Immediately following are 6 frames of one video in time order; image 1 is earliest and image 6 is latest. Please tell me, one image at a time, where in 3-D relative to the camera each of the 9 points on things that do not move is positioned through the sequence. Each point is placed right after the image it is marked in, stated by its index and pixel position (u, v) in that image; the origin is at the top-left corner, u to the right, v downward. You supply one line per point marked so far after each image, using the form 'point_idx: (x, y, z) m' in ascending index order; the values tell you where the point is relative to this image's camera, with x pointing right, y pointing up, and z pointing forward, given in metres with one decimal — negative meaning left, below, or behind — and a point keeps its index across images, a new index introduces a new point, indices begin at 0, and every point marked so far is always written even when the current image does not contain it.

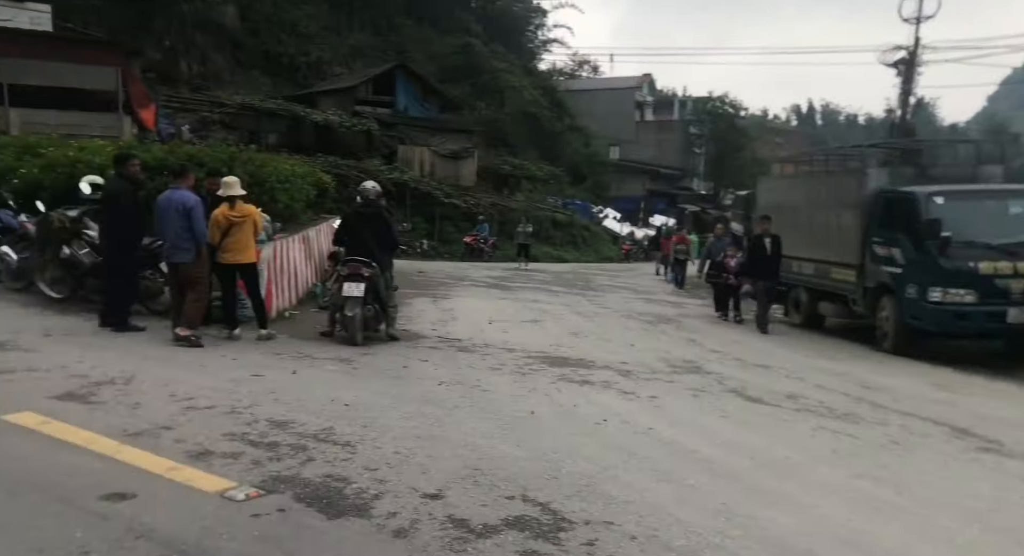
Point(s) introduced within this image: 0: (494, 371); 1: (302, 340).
0: (-0.2, -0.9, +7.7) m
1: (-2.3, -0.6, +8.9) m
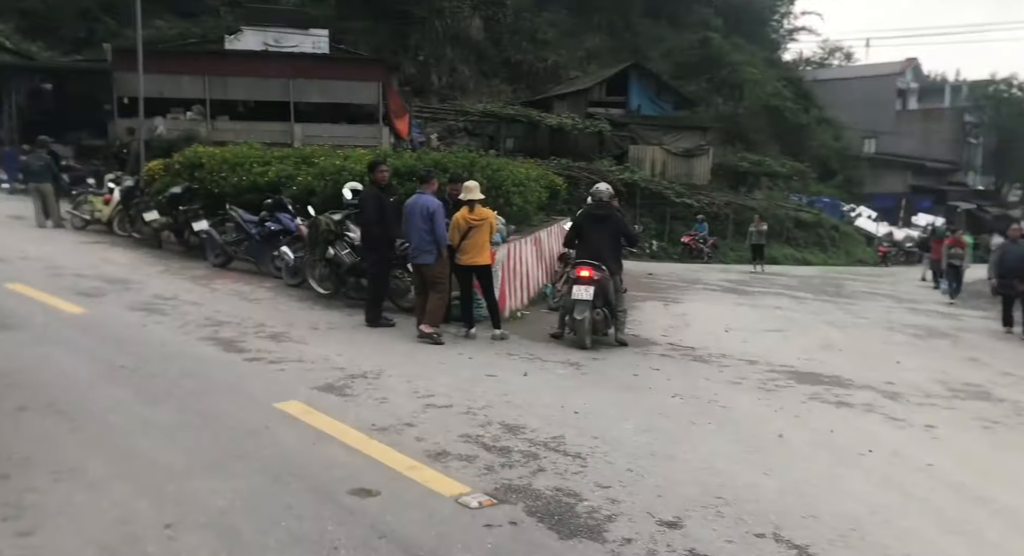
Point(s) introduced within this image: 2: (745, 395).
0: (+1.9, -0.9, +7.2) m
1: (+0.2, -0.7, +8.9) m
2: (+1.9, -0.9, +6.8) m
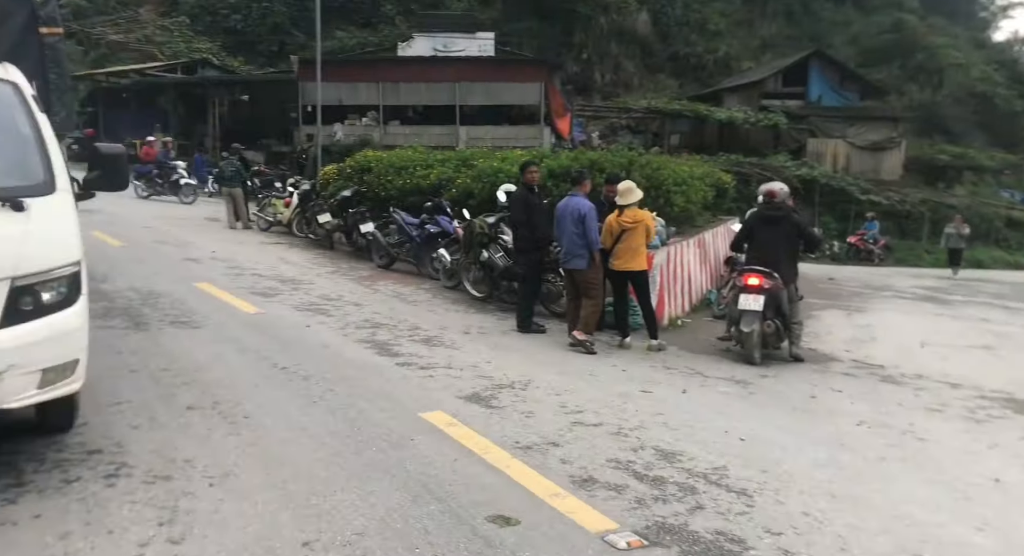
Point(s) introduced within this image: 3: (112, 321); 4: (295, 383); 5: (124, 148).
0: (+3.1, -1.0, +6.2) m
1: (+1.8, -0.7, +8.2) m
2: (+3.0, -1.0, +5.9) m
3: (-3.9, -0.4, +8.5) m
4: (-1.7, -0.8, +6.6) m
5: (-2.4, +0.8, +5.3) m
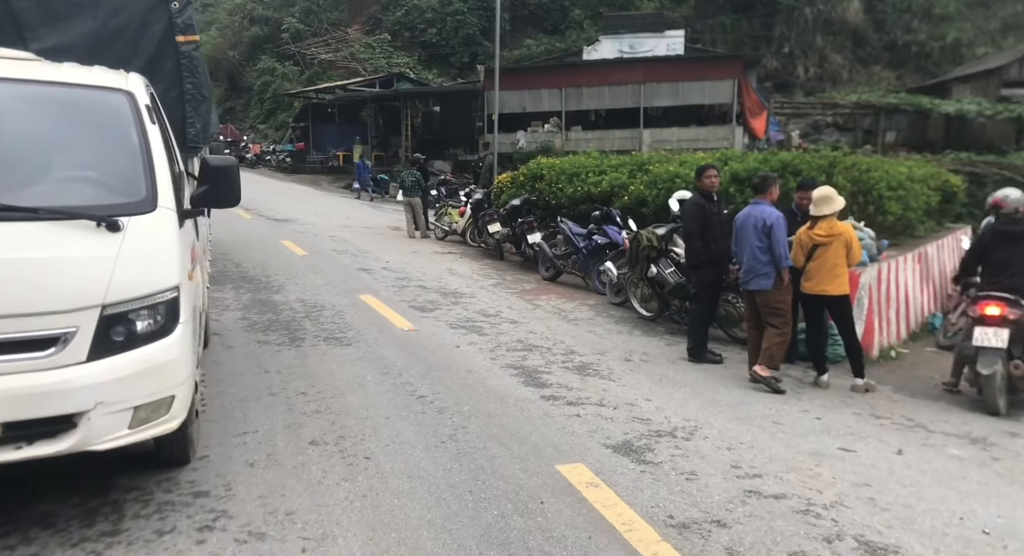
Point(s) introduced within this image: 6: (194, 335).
0: (+4.0, -1.2, +4.4) m
1: (+3.2, -0.9, +6.6) m
2: (+3.8, -1.2, +4.1) m
3: (-2.3, -0.5, +8.2) m
4: (-0.6, -1.0, +5.8) m
5: (-1.5, +0.6, +4.7) m
6: (-1.7, -0.3, +4.5) m
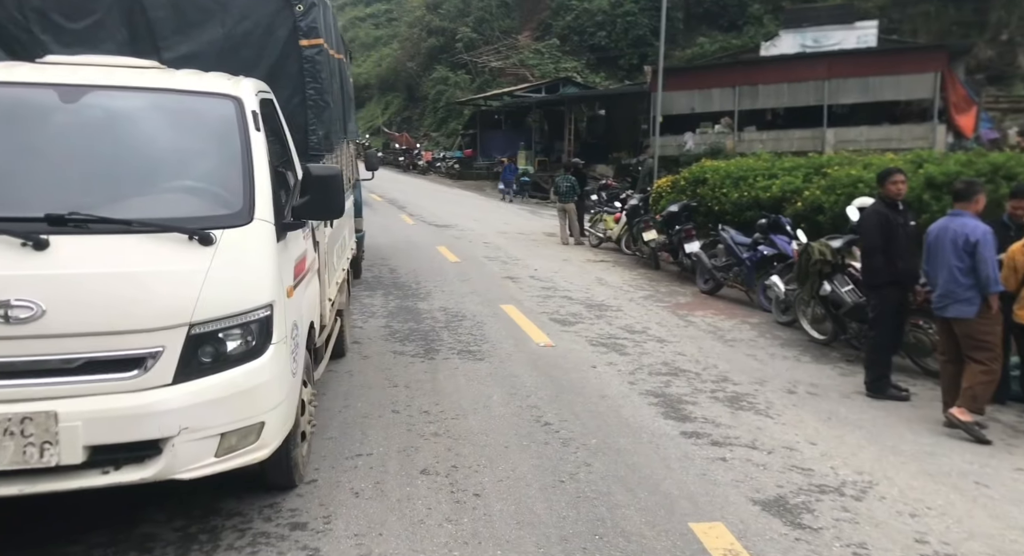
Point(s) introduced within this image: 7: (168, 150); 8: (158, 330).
0: (+4.4, -1.4, +2.9) m
1: (+4.1, -1.1, +5.2) m
2: (+4.2, -1.4, +2.6) m
3: (-1.0, -0.6, +7.9) m
4: (+0.2, -1.1, +5.2) m
5: (-0.9, +0.6, +4.3) m
6: (-1.1, -0.4, +4.1) m
7: (-1.7, +0.6, +4.1) m
8: (-1.5, -0.2, +3.5) m
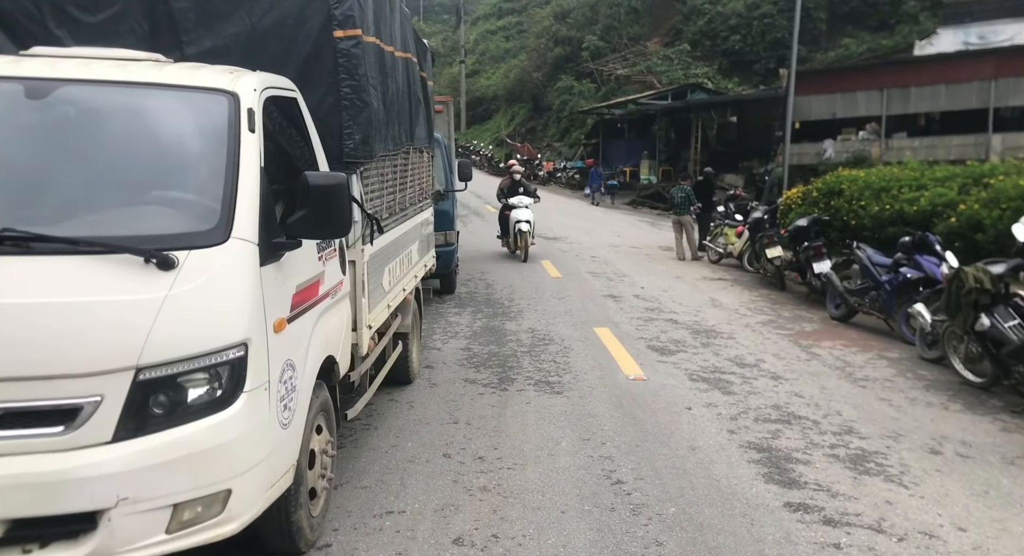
0: (+4.3, -1.5, +1.3) m
1: (+4.3, -1.3, +3.7) m
2: (+4.0, -1.5, +1.0) m
3: (-0.3, -0.8, +7.1) m
4: (+0.5, -1.2, +4.2) m
5: (-0.7, +0.4, +3.6) m
6: (-0.9, -0.5, +3.4) m
7: (-1.5, +0.5, +3.5) m
8: (-1.4, -0.3, +2.8) m
